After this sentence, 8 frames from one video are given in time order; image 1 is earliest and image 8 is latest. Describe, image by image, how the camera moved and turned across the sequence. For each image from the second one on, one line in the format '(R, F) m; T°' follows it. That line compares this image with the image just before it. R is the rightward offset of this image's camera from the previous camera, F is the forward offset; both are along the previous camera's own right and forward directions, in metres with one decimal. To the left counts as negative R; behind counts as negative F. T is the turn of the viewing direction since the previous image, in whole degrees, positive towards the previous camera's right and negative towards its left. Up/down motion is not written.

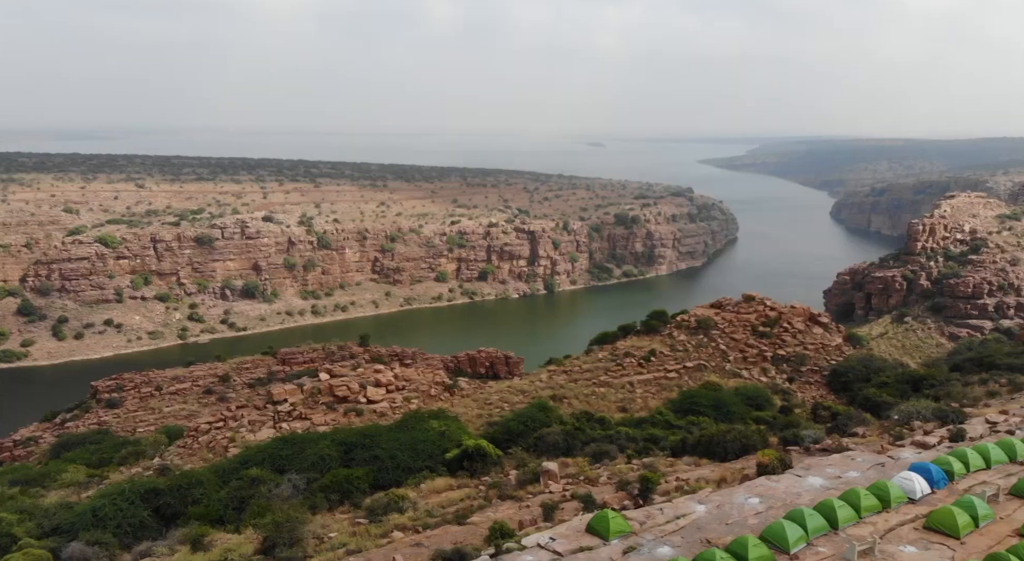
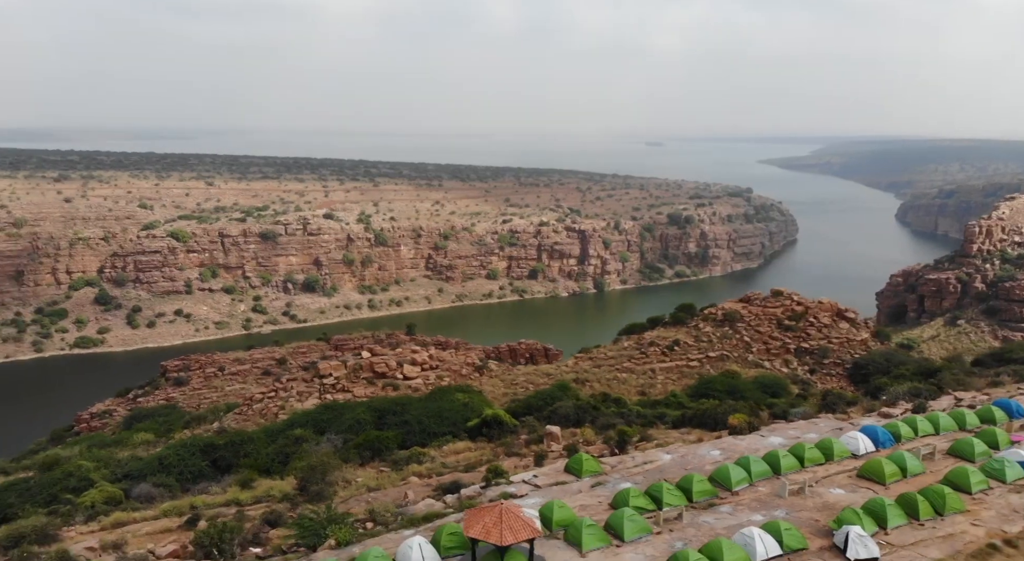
(+1.2, -2.3) m; -4°
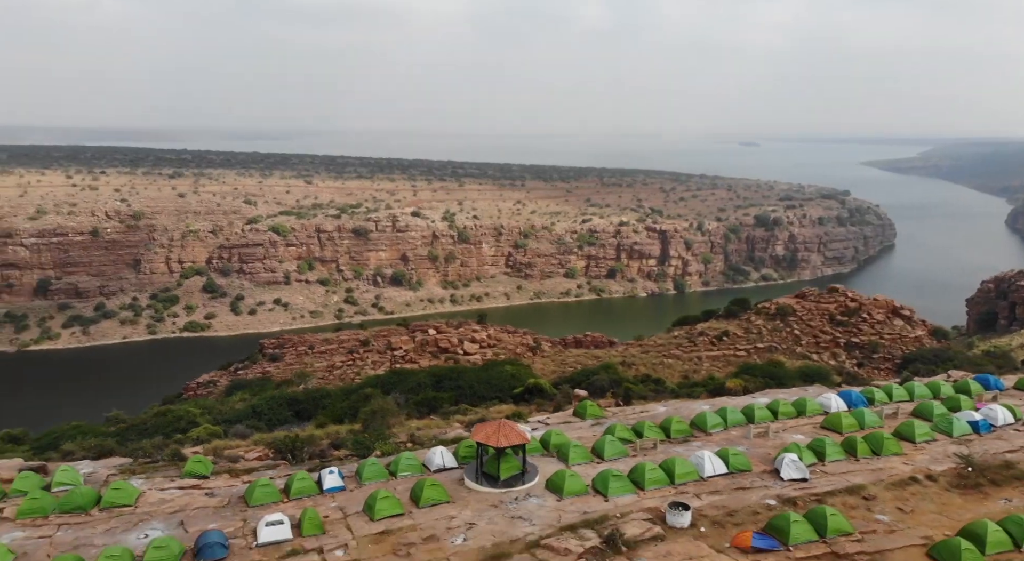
(+1.5, -3.0) m; -6°
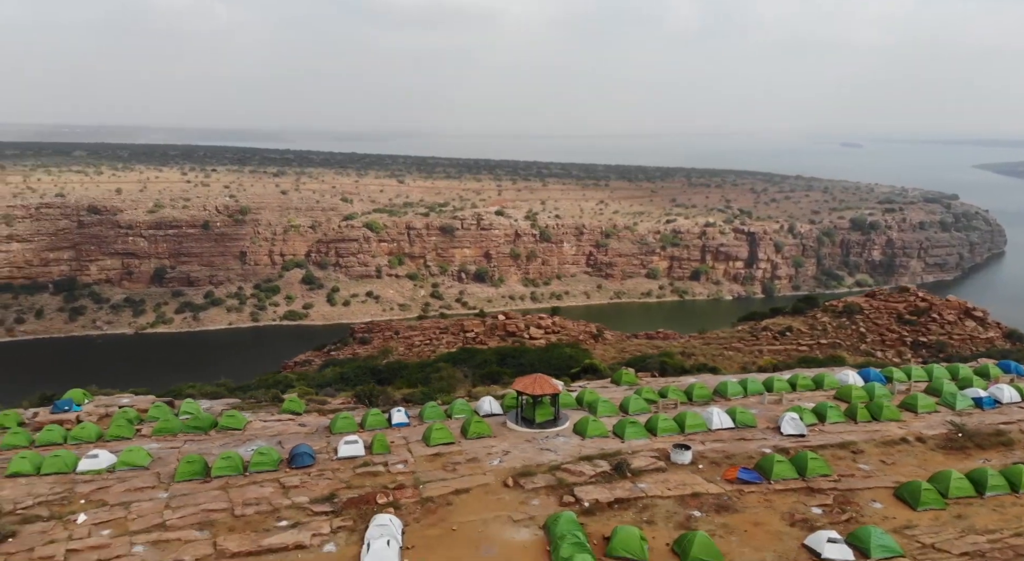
(+1.1, -2.5) m; -7°
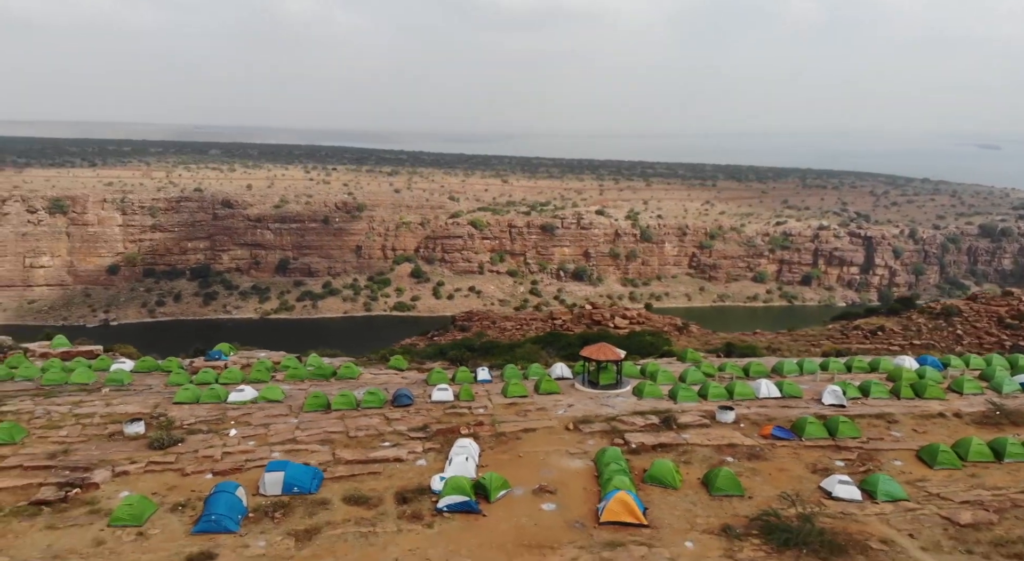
(+0.8, -2.5) m; -8°
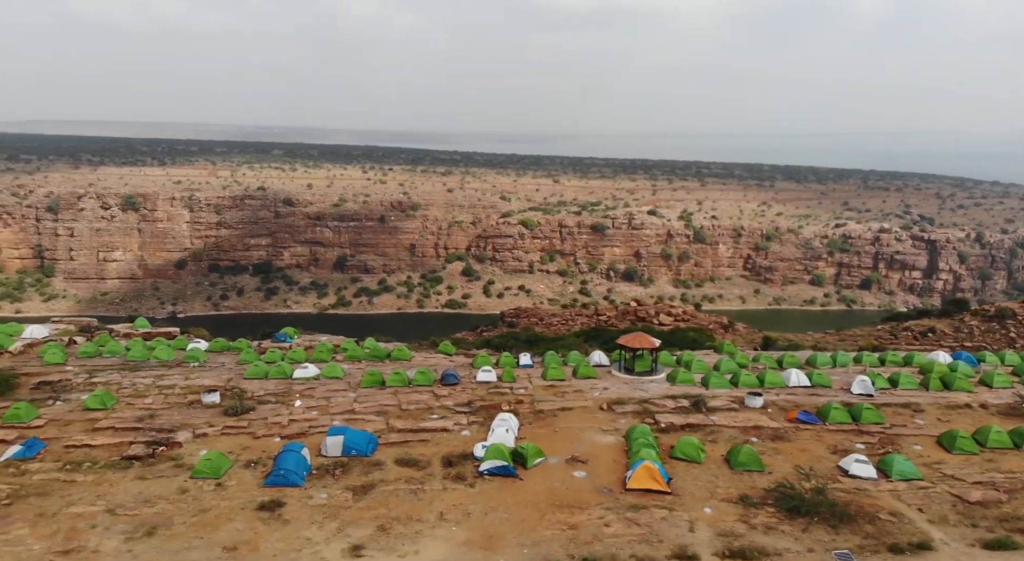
(+0.3, -1.2) m; -4°
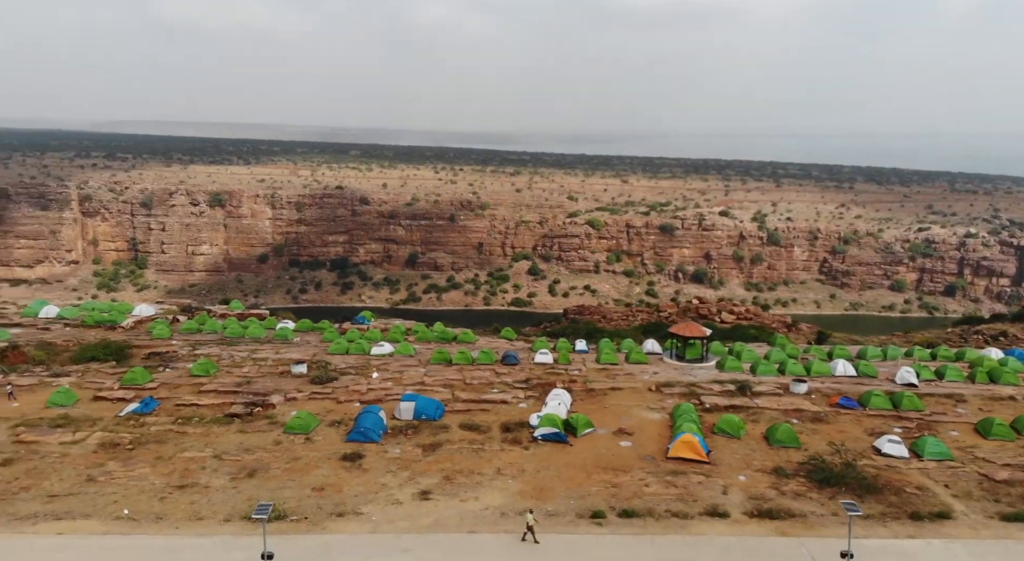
(+0.3, -1.5) m; -5°
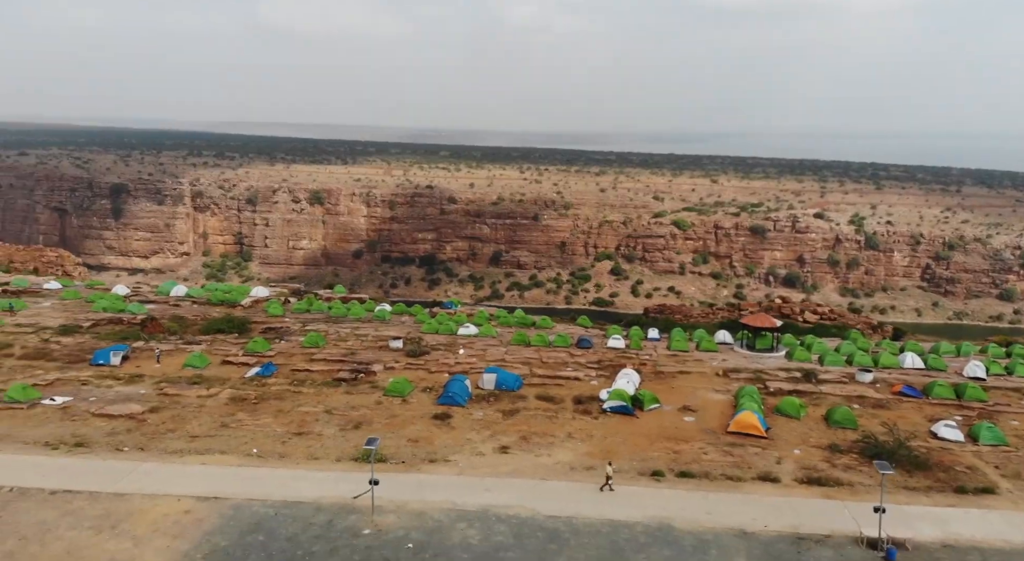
(+0.2, -1.6) m; -6°
